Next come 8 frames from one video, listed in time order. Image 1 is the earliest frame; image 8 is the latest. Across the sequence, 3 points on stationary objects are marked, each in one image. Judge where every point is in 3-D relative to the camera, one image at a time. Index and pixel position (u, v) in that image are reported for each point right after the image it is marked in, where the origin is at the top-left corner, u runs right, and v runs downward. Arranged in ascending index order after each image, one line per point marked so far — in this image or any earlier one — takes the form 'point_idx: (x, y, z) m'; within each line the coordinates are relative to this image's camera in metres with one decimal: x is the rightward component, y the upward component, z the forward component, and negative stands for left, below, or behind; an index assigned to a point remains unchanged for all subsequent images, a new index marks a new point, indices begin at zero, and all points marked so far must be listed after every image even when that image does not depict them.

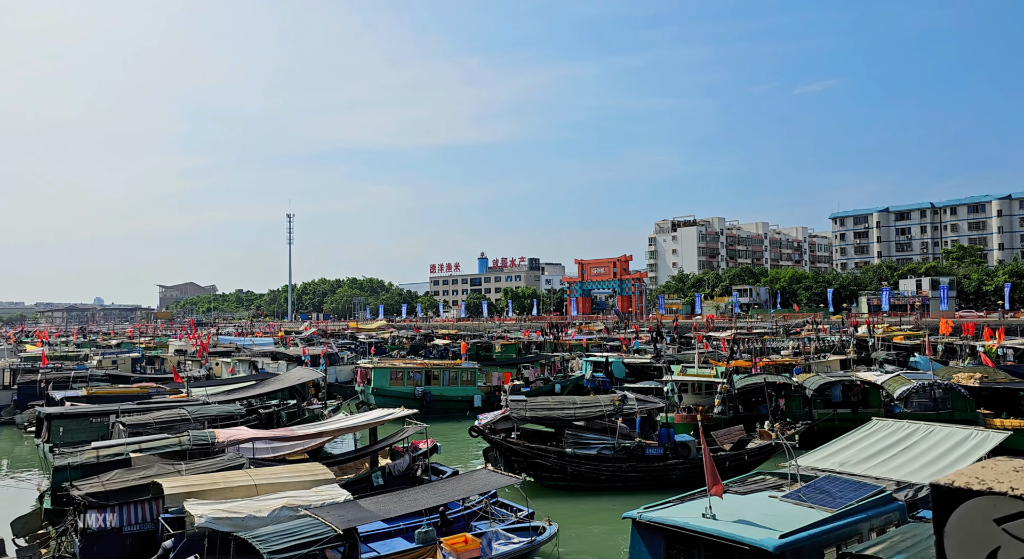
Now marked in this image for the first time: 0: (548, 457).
0: (+0.9, -4.5, +18.5) m
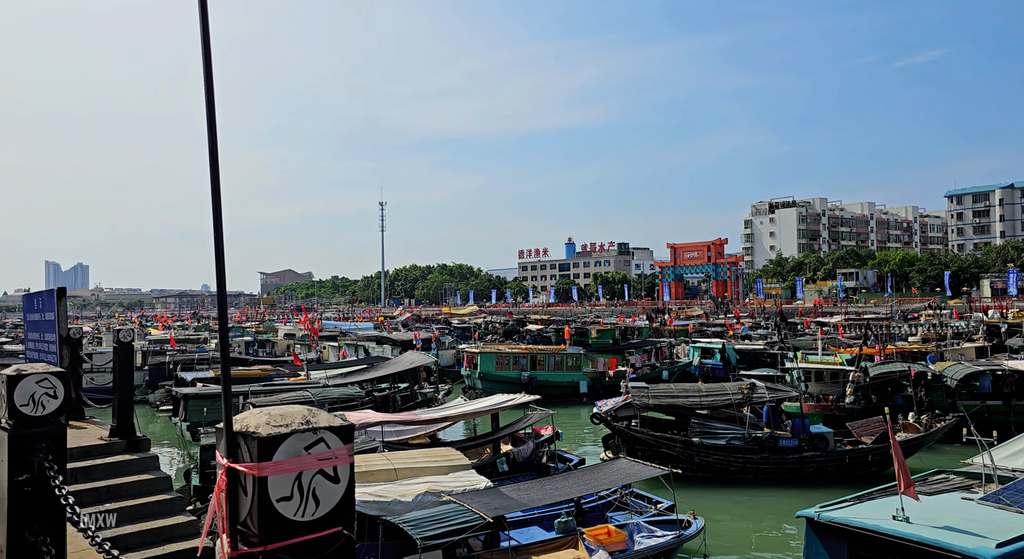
0: (+4.0, -4.1, +17.8) m
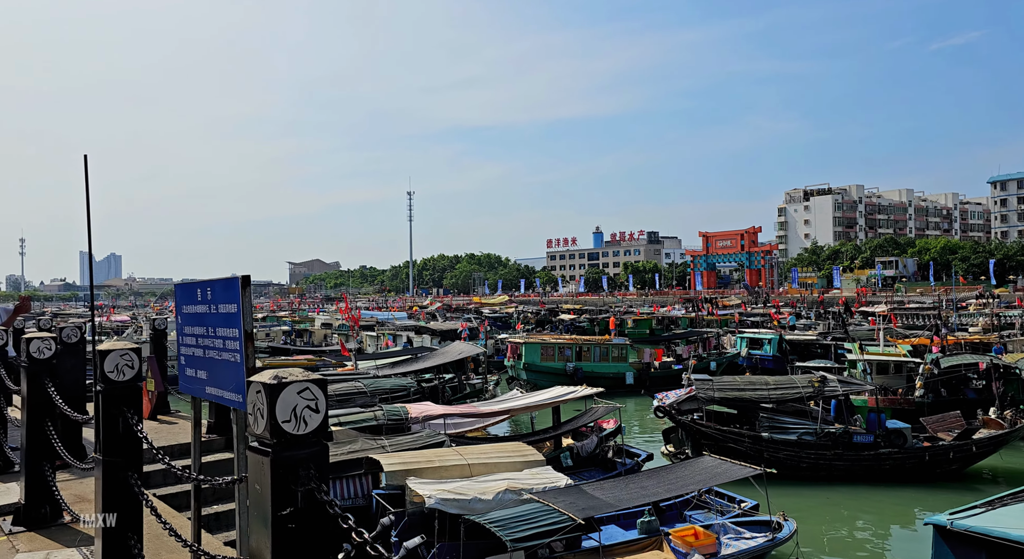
0: (+5.4, -3.8, +17.2) m
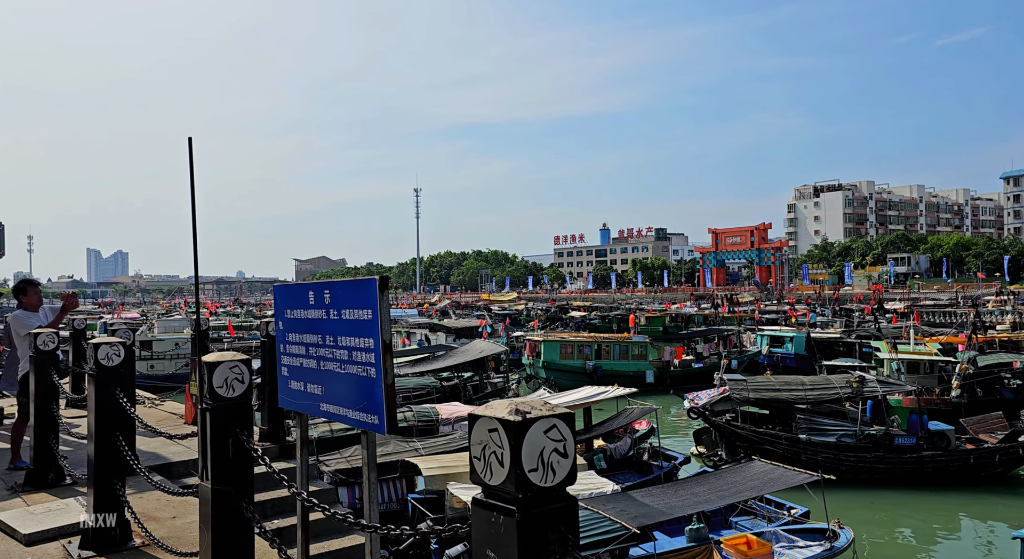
0: (+6.2, -3.8, +16.8) m
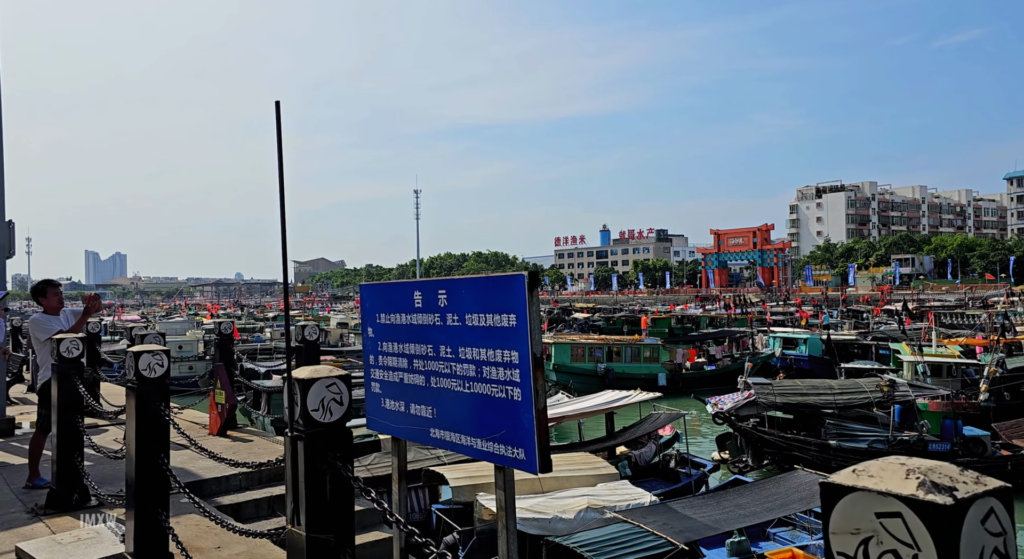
0: (+6.6, -3.8, +16.2) m
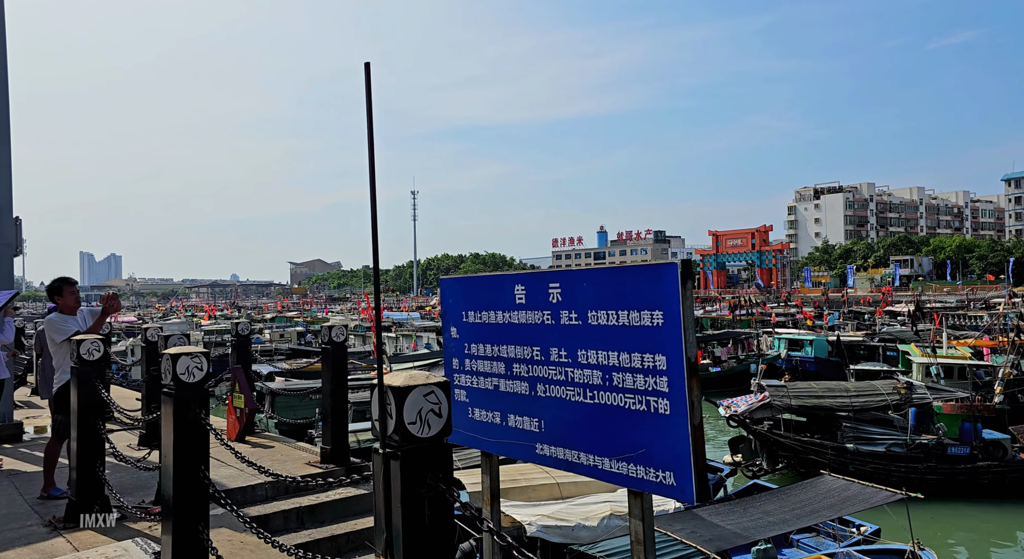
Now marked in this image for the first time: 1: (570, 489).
0: (+6.9, -3.8, +16.0) m
1: (+0.9, -3.2, +11.1) m
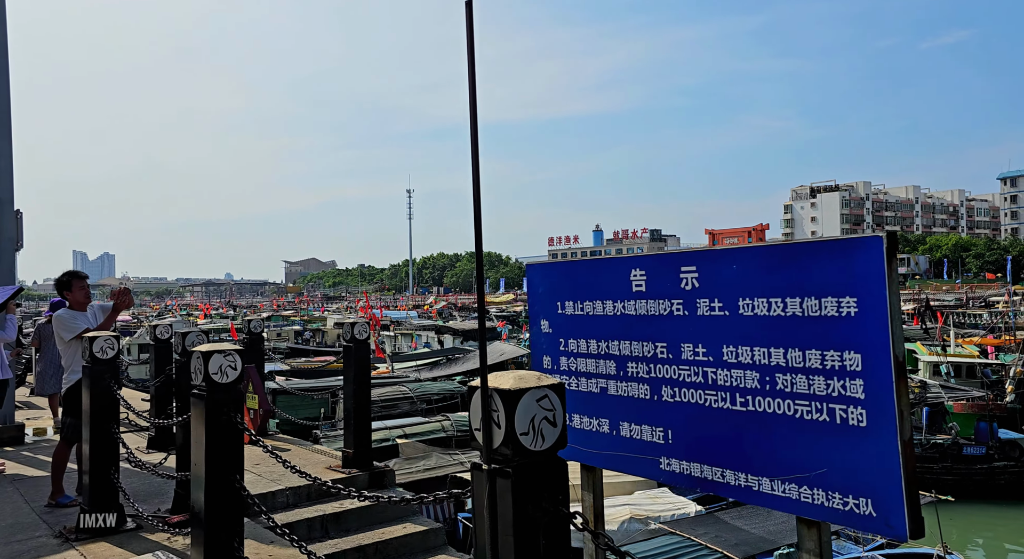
0: (+7.1, -3.7, +15.7) m
1: (+1.1, -3.1, +10.8) m
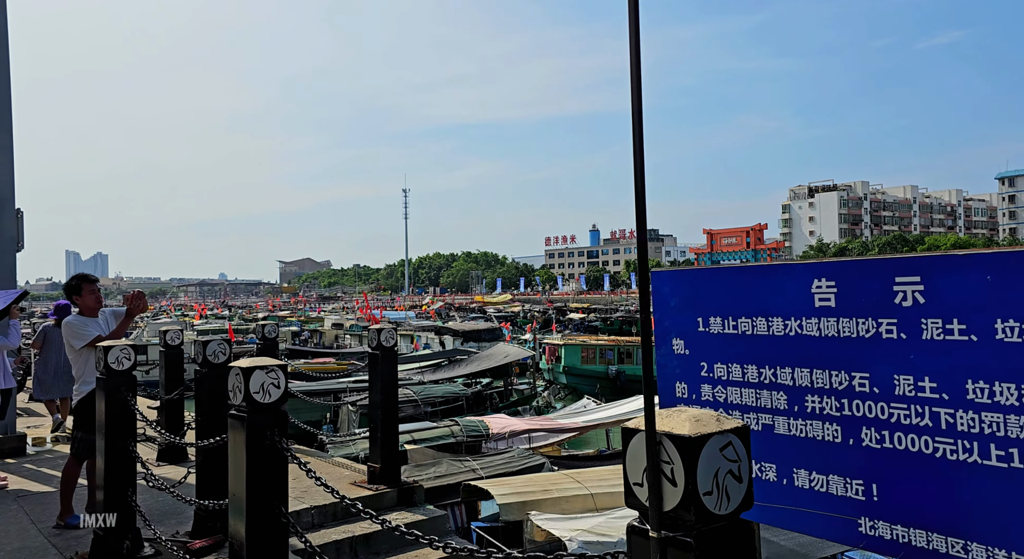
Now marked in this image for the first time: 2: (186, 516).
0: (+7.3, -3.7, +15.4) m
1: (+1.4, -3.1, +10.5) m
2: (-2.2, -1.6, +4.8) m
